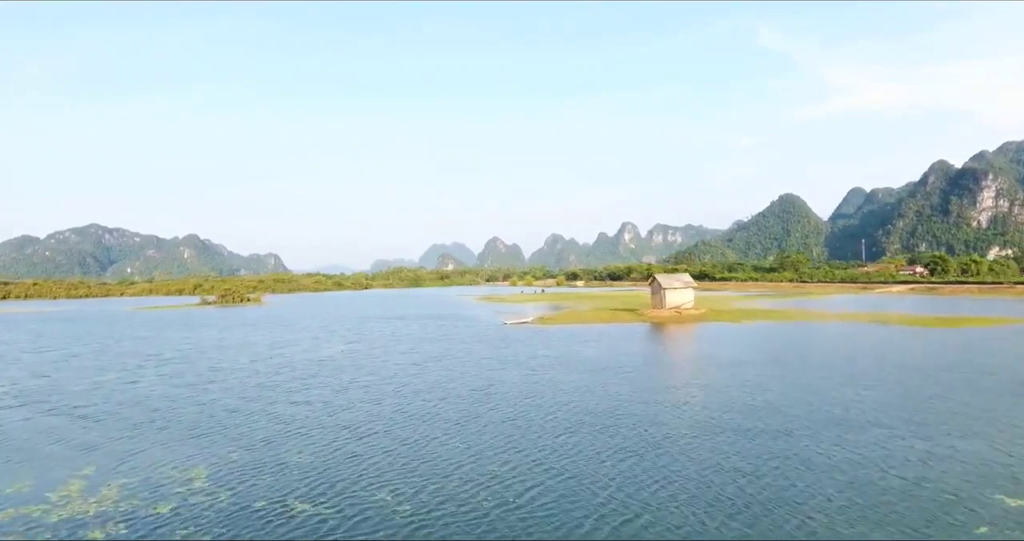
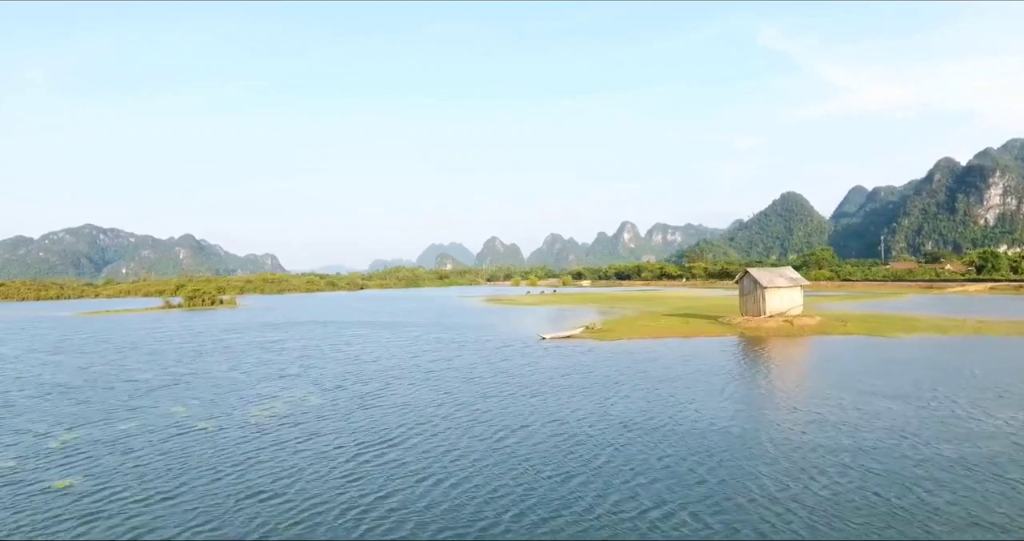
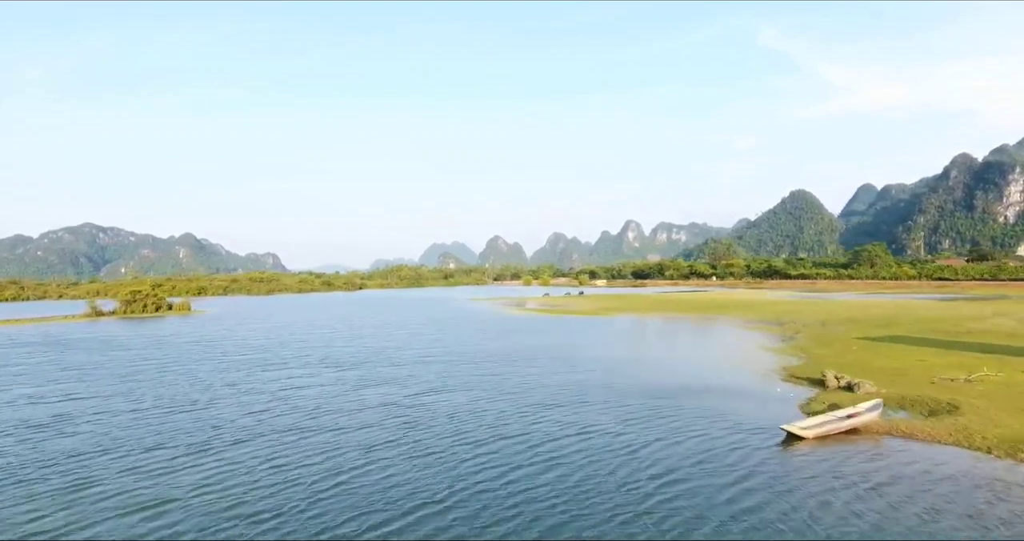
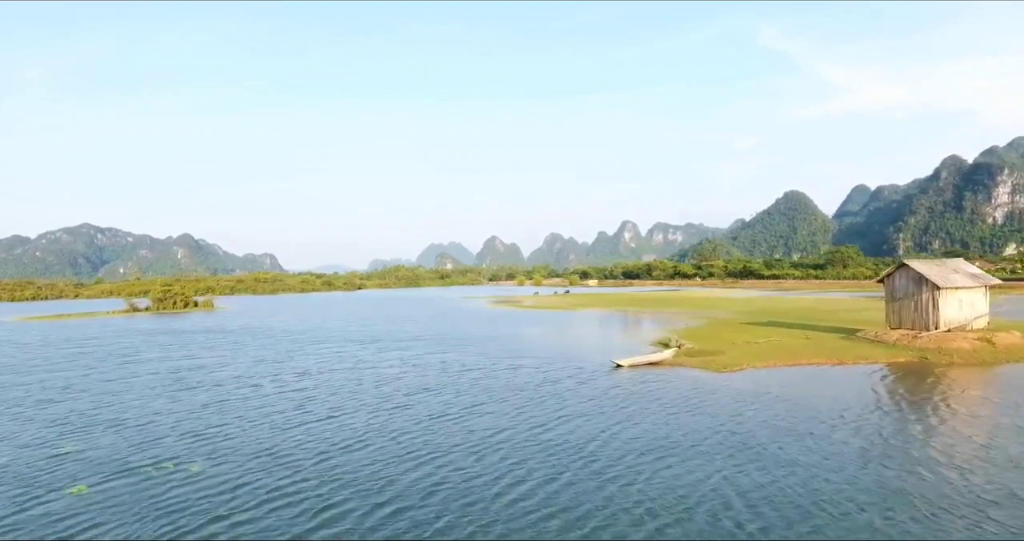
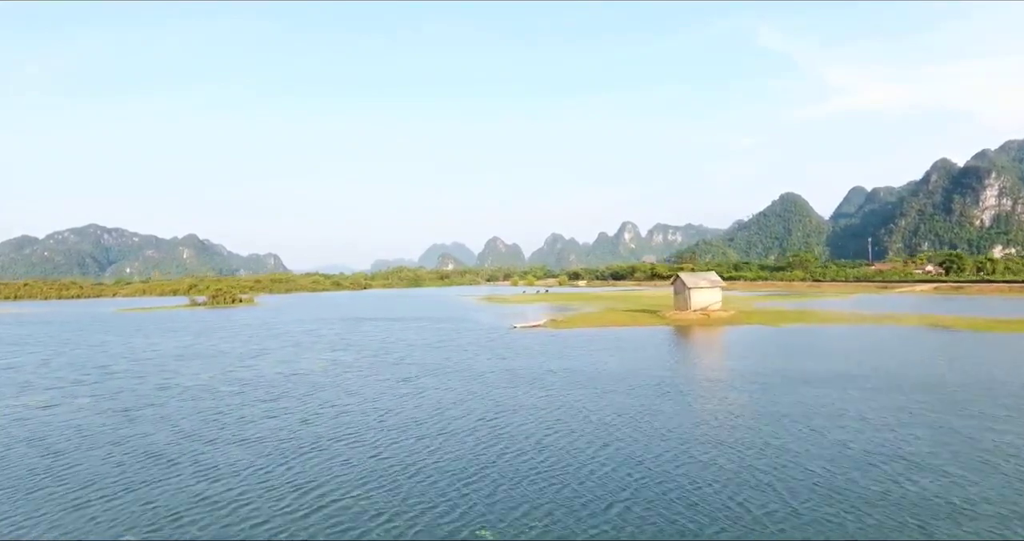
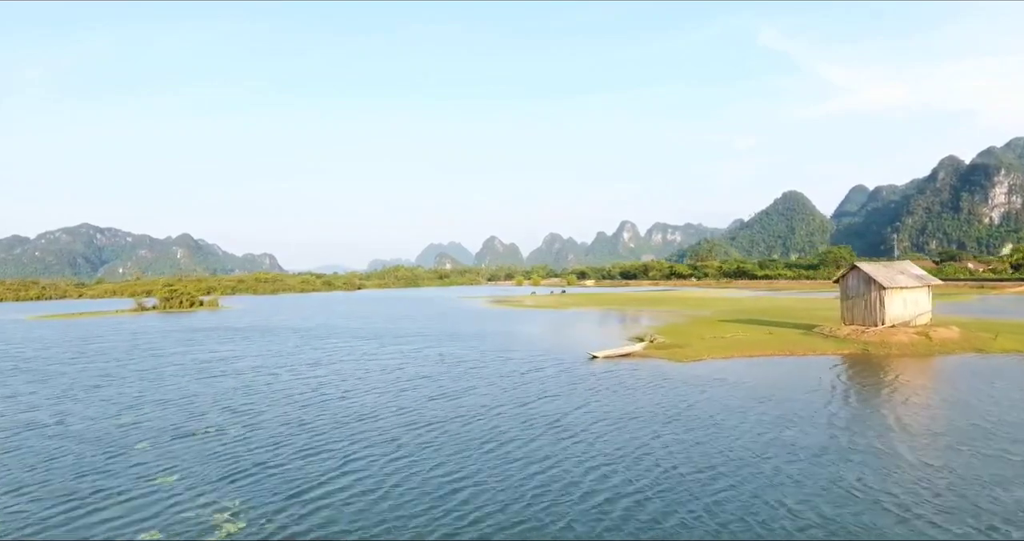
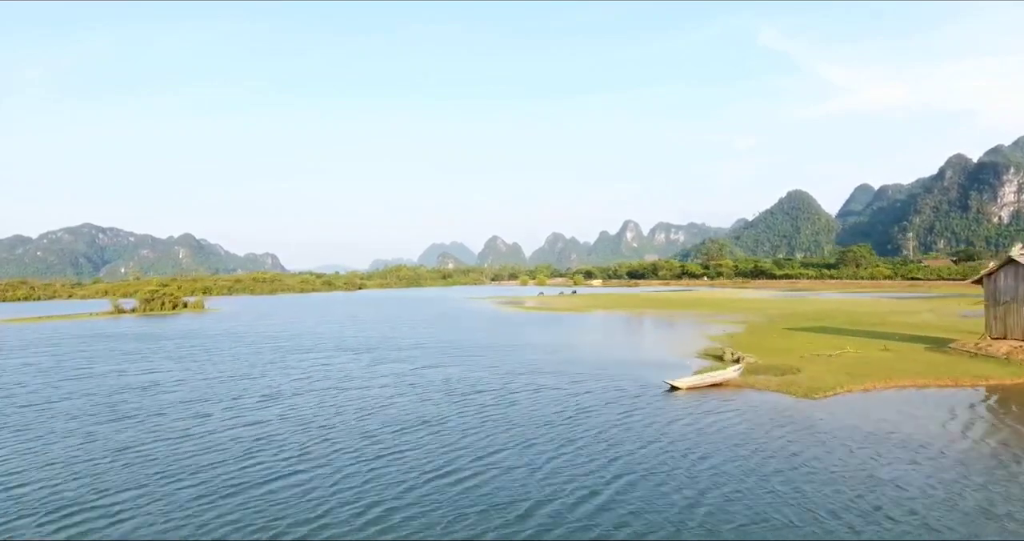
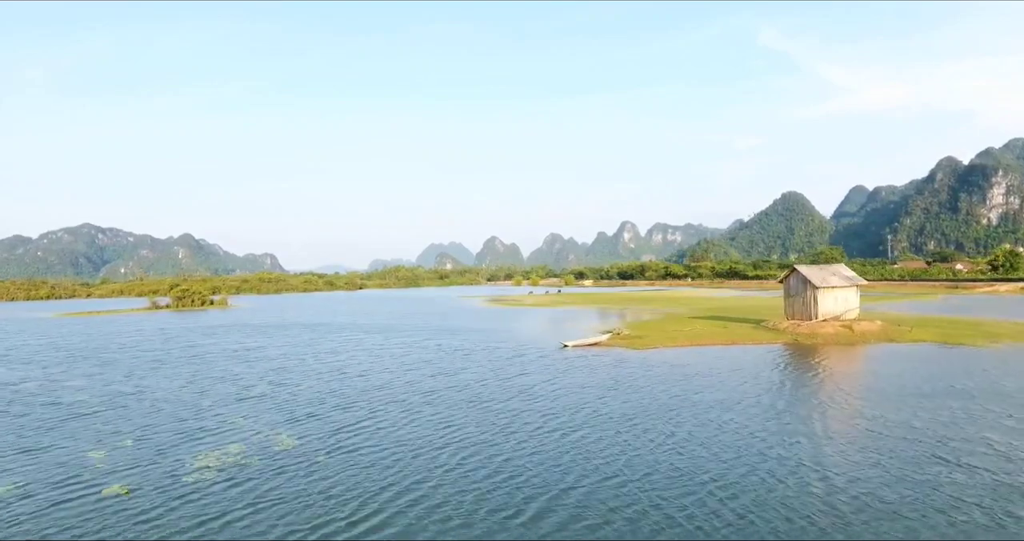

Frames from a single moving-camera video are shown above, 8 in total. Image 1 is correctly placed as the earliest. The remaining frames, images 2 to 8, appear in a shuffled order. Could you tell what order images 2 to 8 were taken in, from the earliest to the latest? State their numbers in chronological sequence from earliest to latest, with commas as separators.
5, 2, 8, 6, 4, 7, 3
